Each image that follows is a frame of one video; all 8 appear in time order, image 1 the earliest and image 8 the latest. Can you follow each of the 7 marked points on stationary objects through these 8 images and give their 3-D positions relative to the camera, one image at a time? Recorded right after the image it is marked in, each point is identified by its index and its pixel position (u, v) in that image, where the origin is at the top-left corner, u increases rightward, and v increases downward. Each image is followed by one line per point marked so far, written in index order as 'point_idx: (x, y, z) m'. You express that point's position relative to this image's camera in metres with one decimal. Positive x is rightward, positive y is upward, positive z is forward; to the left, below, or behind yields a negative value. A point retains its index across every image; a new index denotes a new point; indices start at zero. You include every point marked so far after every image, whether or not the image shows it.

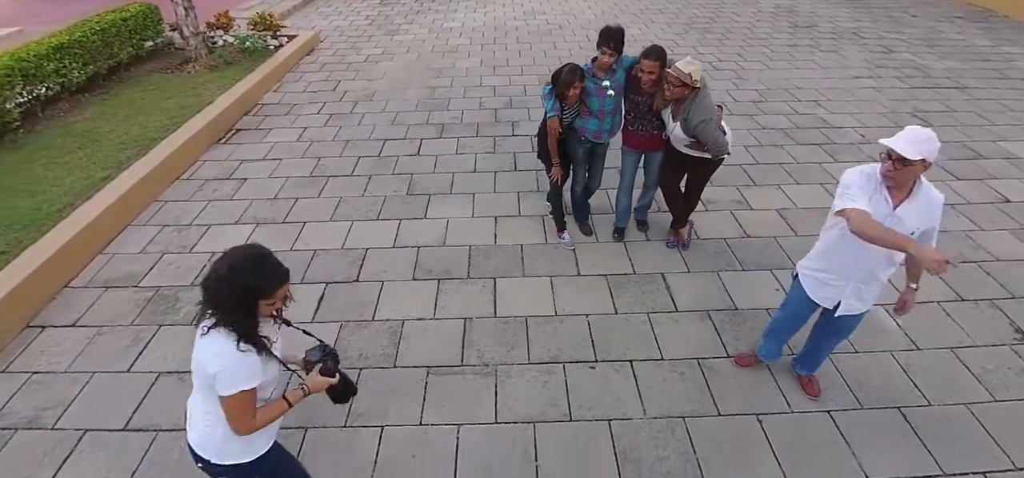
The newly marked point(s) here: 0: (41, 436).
0: (-2.3, -0.9, +2.2) m
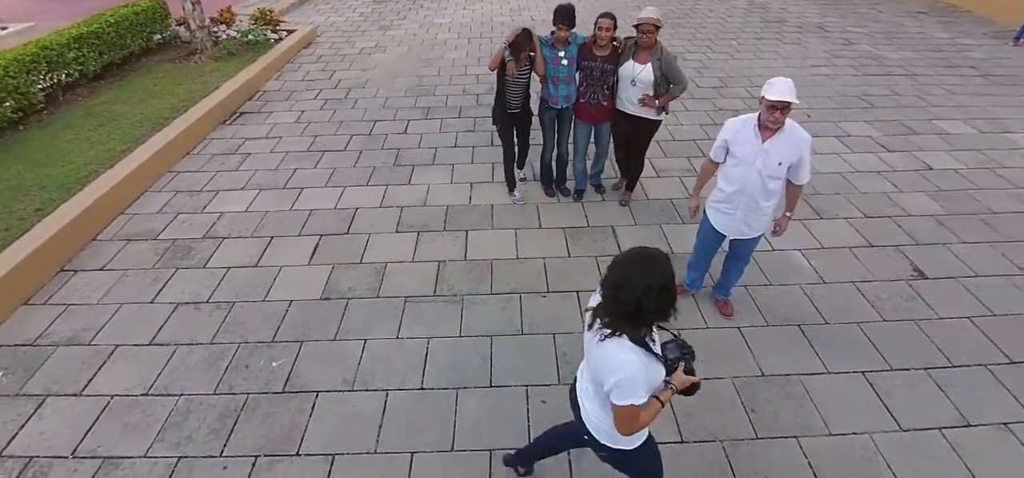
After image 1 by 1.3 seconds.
0: (-2.5, -0.6, +2.6) m
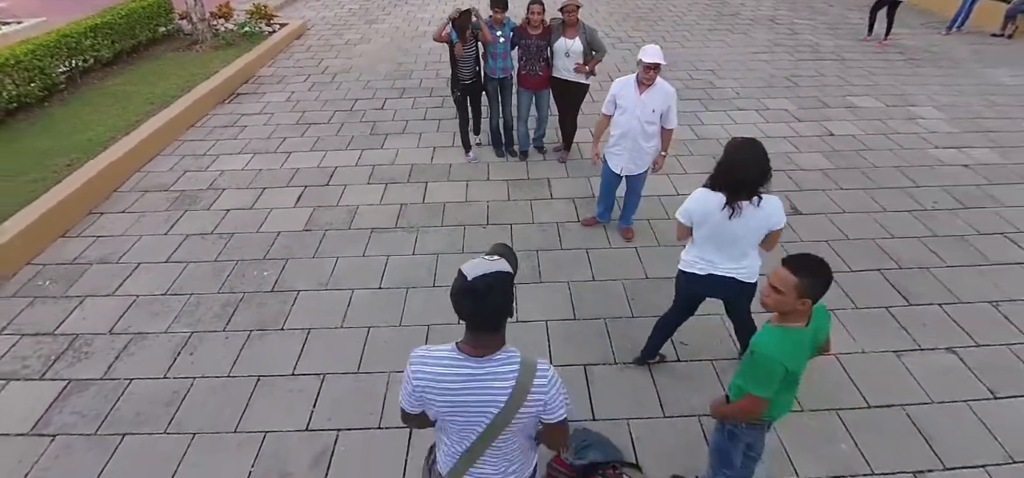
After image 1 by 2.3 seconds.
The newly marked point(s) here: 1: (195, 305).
0: (-2.9, -0.2, +3.2) m
1: (-2.0, -0.4, +2.9) m
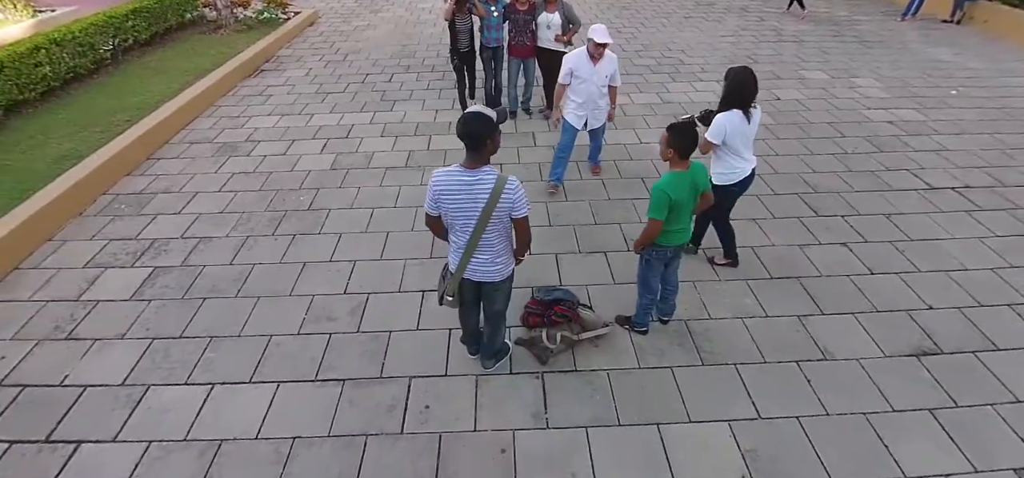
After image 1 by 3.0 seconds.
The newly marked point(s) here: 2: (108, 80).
0: (-3.0, +0.4, +4.0) m
1: (-2.1, +0.2, +3.6) m
2: (-5.0, +2.0, +5.6) m
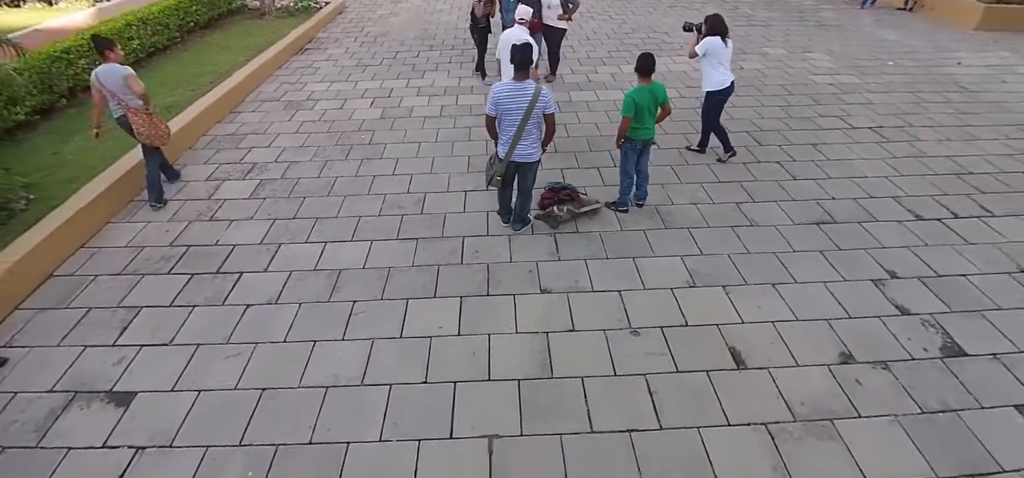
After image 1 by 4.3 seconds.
0: (-2.8, +1.1, +5.0) m
1: (-2.0, +0.9, +4.7) m
2: (-4.8, +2.7, +6.6) m
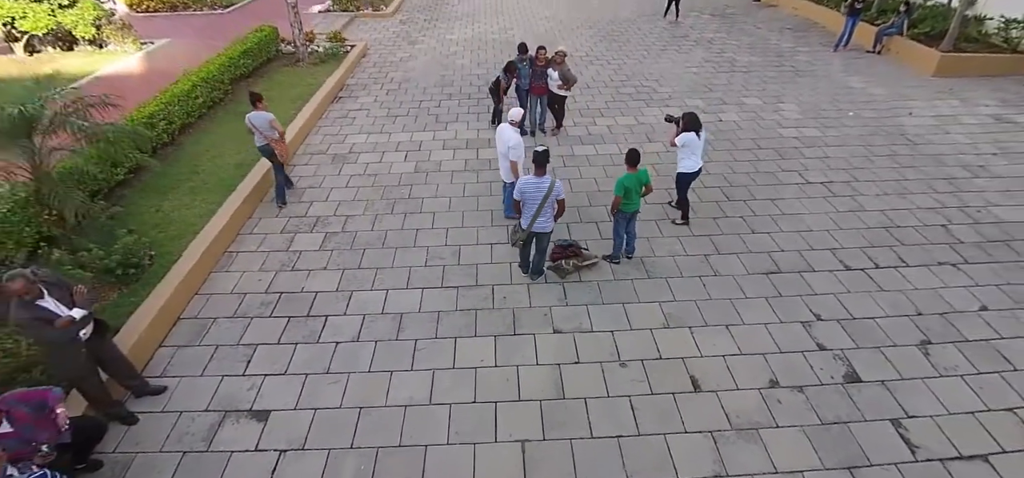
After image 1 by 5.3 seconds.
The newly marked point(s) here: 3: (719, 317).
0: (-2.6, +0.7, +6.1) m
1: (-1.8, +0.4, +5.8) m
2: (-4.7, +2.2, +7.6) m
3: (+2.0, -0.7, +4.3) m
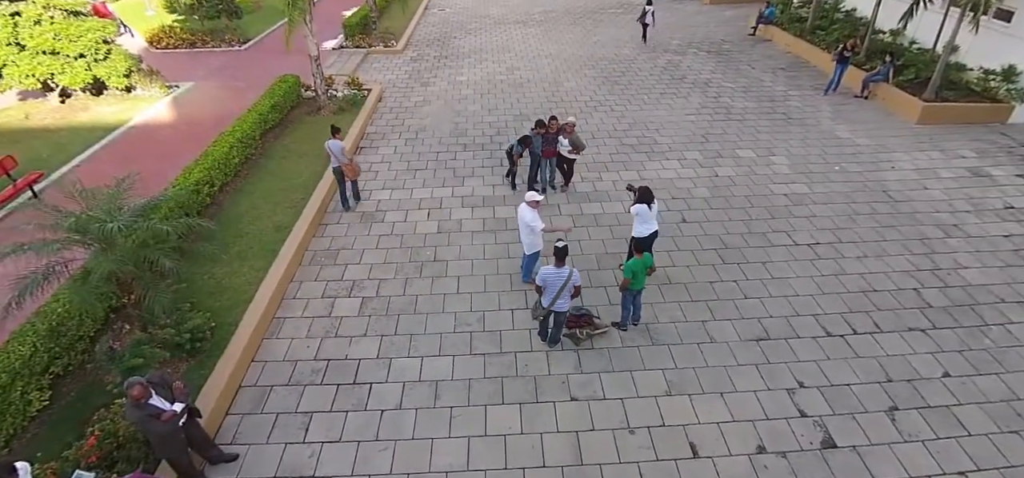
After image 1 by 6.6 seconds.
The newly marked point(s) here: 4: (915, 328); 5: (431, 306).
0: (-2.4, -0.2, +6.7) m
1: (-1.6, -0.4, +6.4) m
2: (-4.4, +1.4, +8.2) m
3: (+2.2, -1.6, +4.9) m
4: (+5.0, -1.1, +5.6) m
5: (-1.0, -0.9, +5.8) m
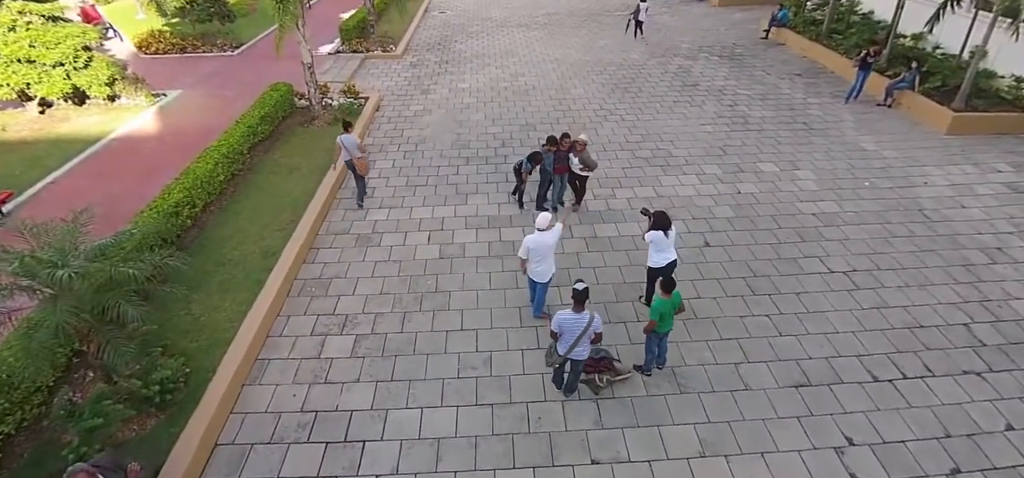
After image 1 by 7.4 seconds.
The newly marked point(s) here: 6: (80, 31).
0: (-2.3, -0.6, +6.1) m
1: (-1.5, -0.8, +5.8) m
2: (-4.3, +1.0, +7.7) m
3: (+2.3, -1.9, +4.3) m
4: (+5.1, -1.5, +5.0) m
5: (-0.9, -1.2, +5.2) m
6: (-9.3, +4.5, +9.7) m
